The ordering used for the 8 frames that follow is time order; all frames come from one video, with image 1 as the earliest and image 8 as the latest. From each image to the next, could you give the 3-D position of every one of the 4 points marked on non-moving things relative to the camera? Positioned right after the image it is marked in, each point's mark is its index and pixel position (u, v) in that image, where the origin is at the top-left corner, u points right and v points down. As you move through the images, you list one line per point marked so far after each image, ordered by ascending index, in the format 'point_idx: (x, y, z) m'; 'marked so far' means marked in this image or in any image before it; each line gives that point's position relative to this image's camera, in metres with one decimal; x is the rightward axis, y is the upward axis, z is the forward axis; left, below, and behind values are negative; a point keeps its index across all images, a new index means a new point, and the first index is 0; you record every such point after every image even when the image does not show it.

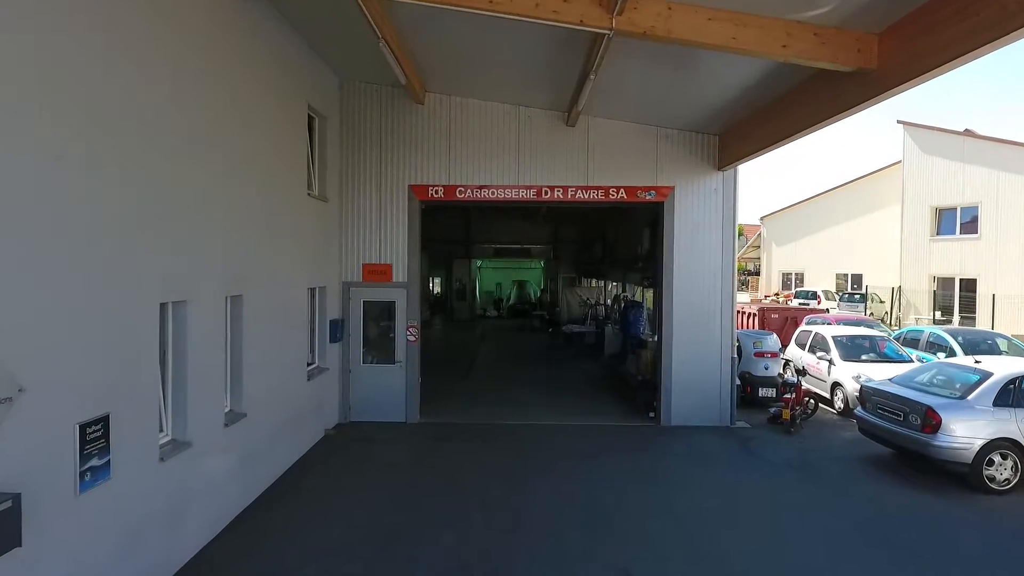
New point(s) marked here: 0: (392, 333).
0: (-1.5, -0.6, +9.2) m
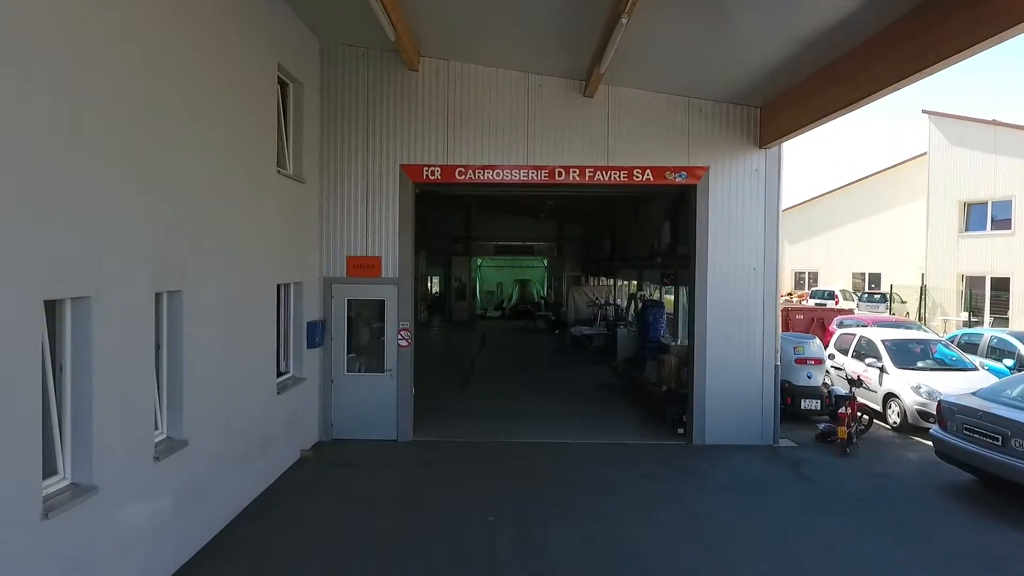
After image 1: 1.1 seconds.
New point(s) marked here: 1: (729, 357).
0: (-1.5, -0.5, +8.0) m
1: (+2.4, -0.7, +7.9) m
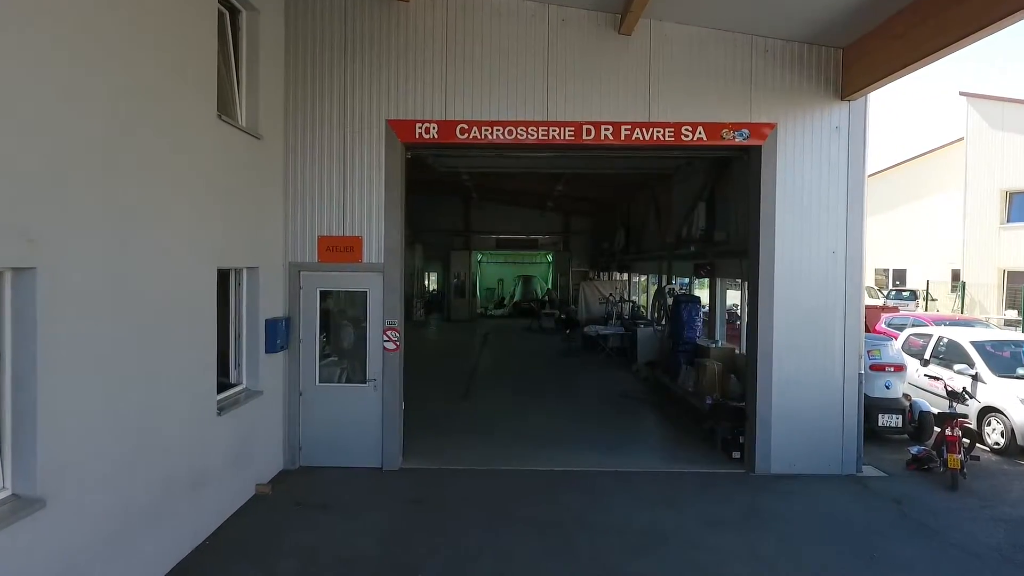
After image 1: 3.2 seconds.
0: (-1.3, -0.4, +6.3) m
1: (+2.5, -0.6, +6.2) m
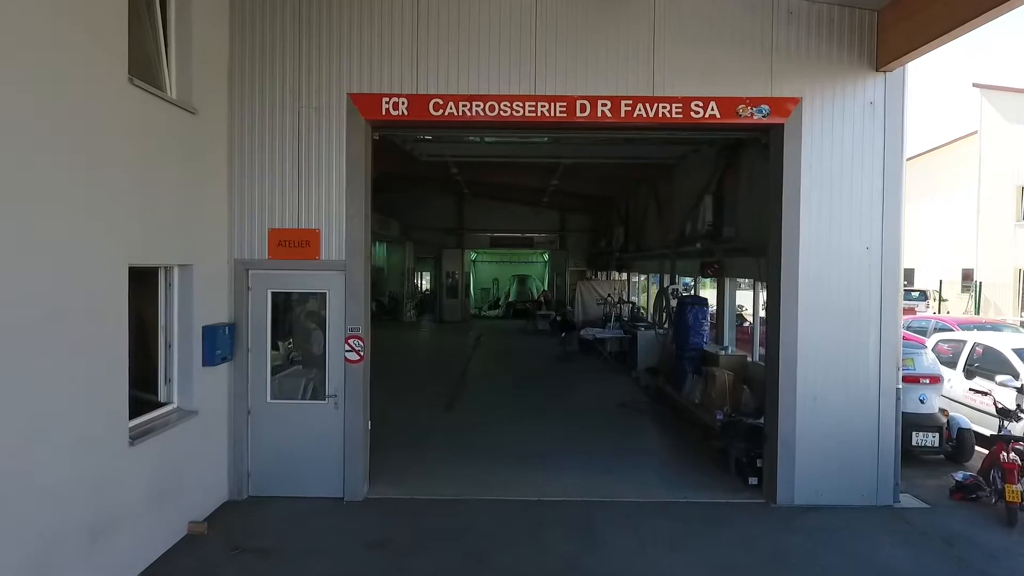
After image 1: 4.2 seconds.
0: (-1.5, -0.4, +5.5) m
1: (+2.4, -0.7, +5.4) m
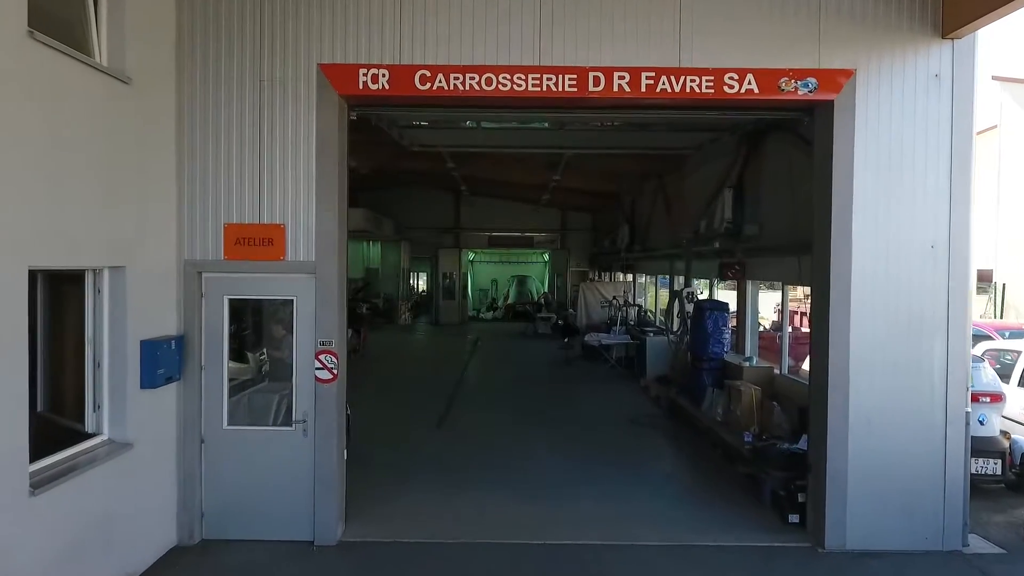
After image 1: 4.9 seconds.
0: (-1.5, -0.5, +4.7) m
1: (+2.4, -0.7, +4.6) m
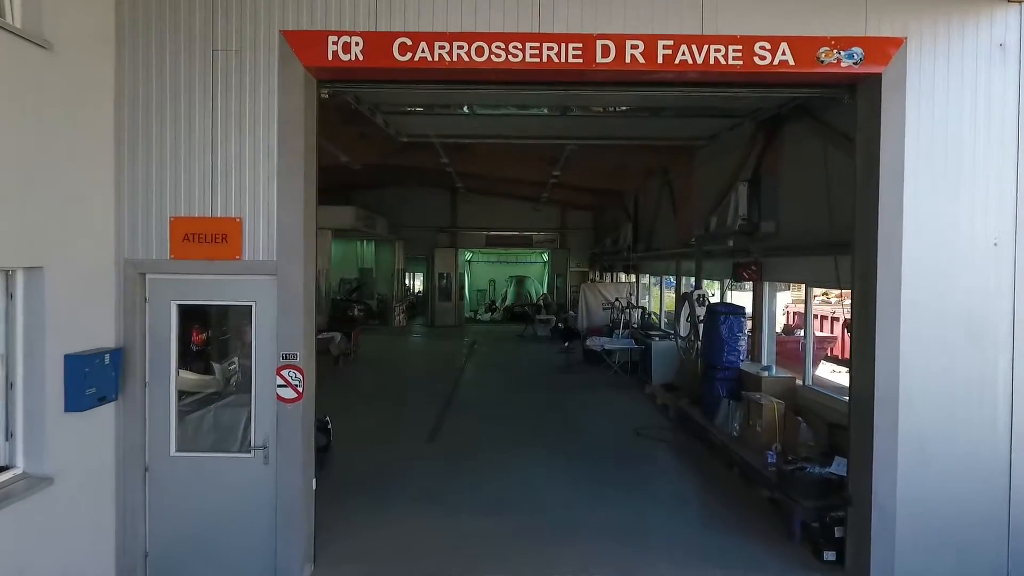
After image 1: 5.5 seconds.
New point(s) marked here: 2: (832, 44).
0: (-1.5, -0.5, +4.0) m
1: (+2.4, -0.7, +3.9) m
2: (+1.7, +1.3, +3.9) m
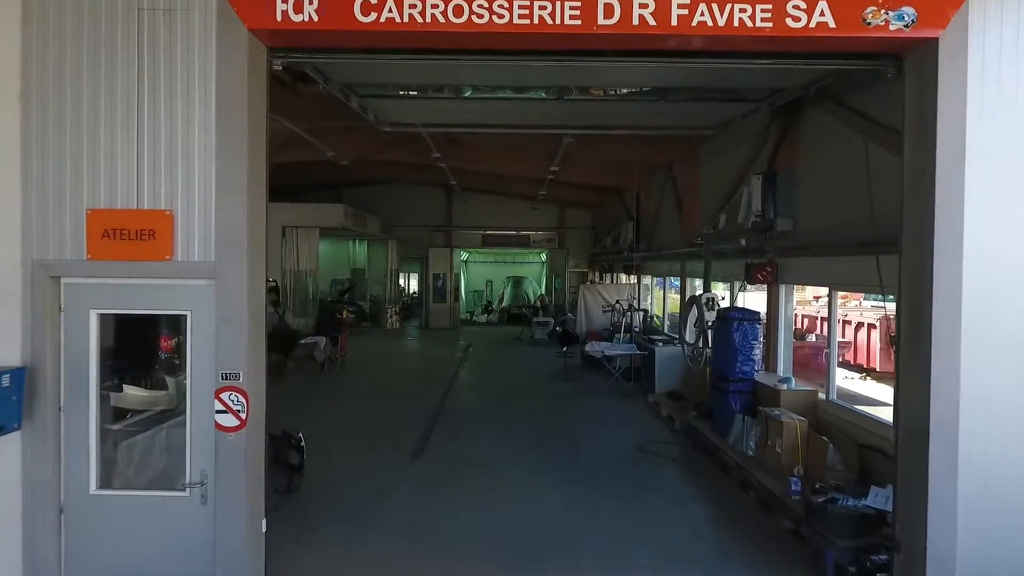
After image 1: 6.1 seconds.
0: (-1.5, -0.5, +3.4) m
1: (+2.3, -0.7, +3.3) m
2: (+1.7, +1.3, +3.3) m
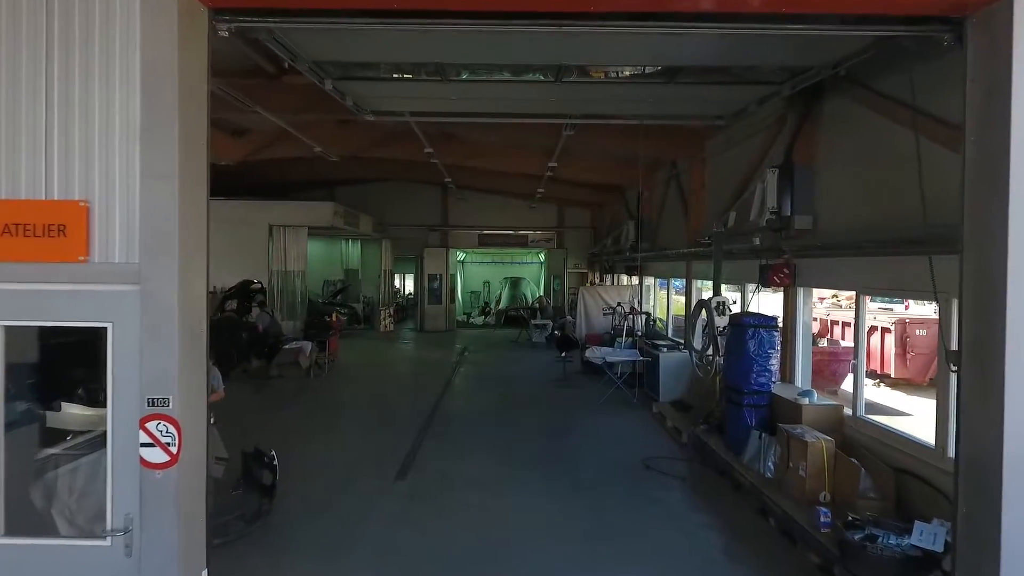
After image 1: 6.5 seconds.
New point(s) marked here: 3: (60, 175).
0: (-1.6, -0.6, +2.8) m
1: (+2.2, -0.8, +2.7) m
2: (+1.6, +1.3, +2.7) m
3: (-1.7, +0.4, +2.7) m
